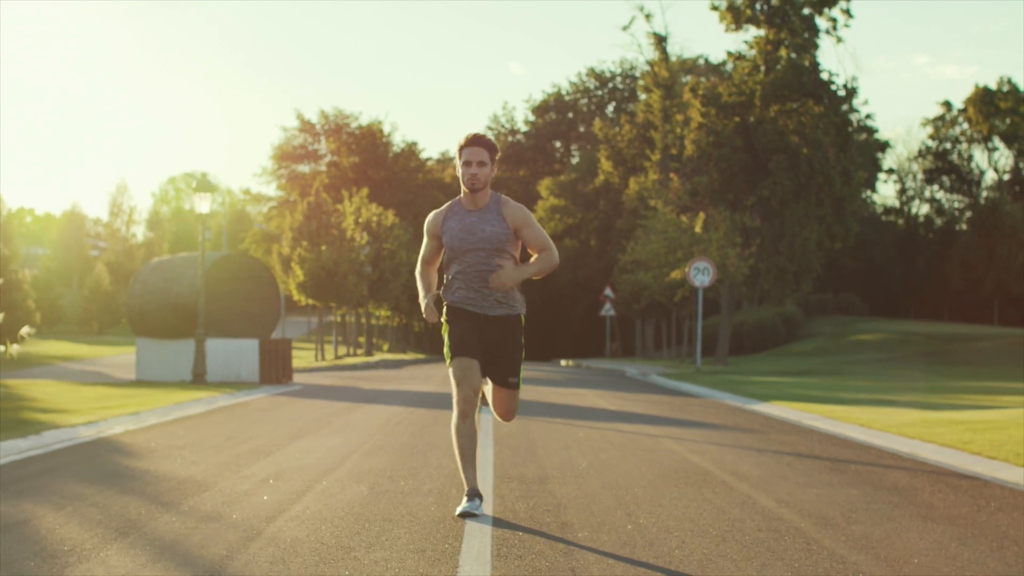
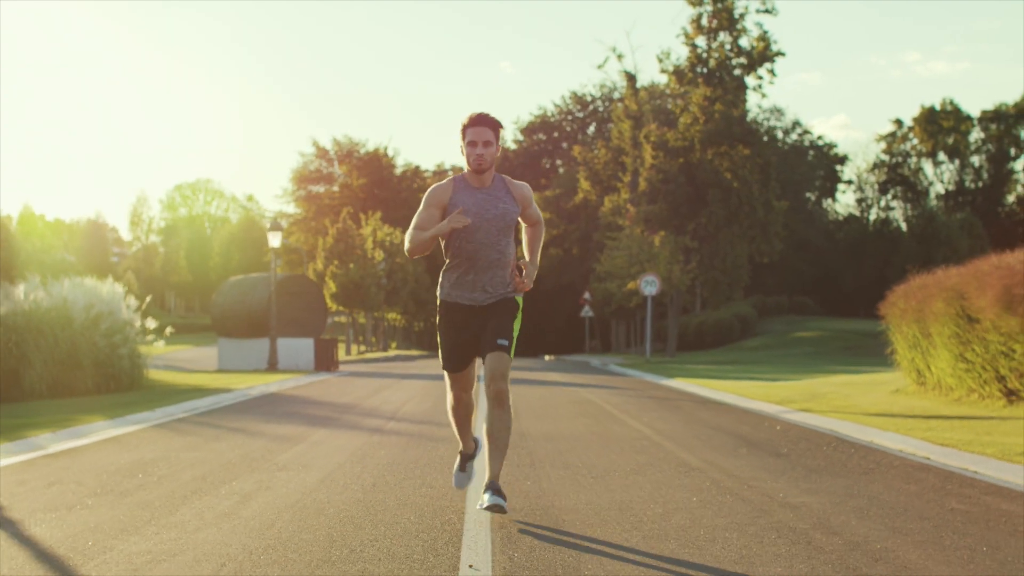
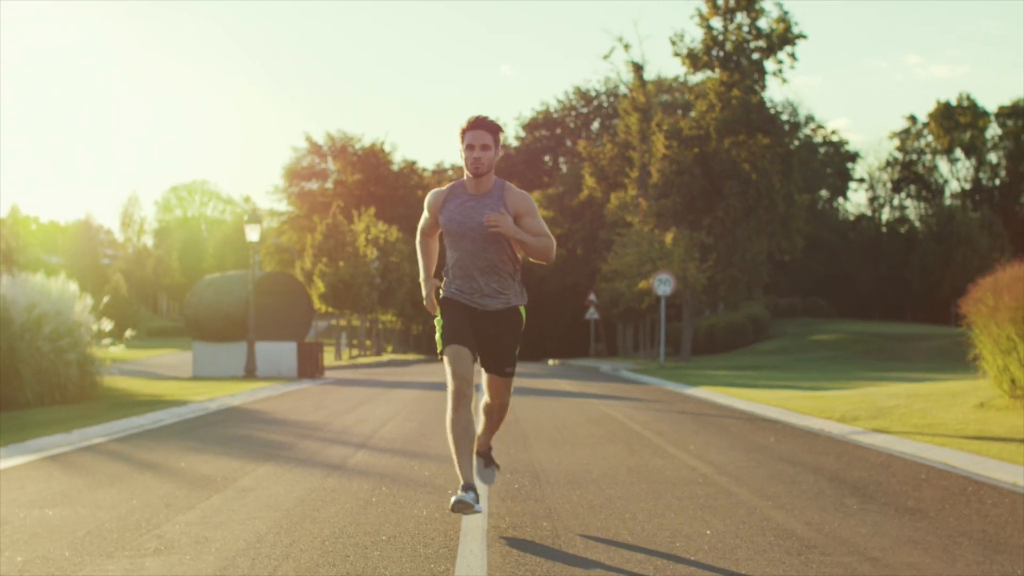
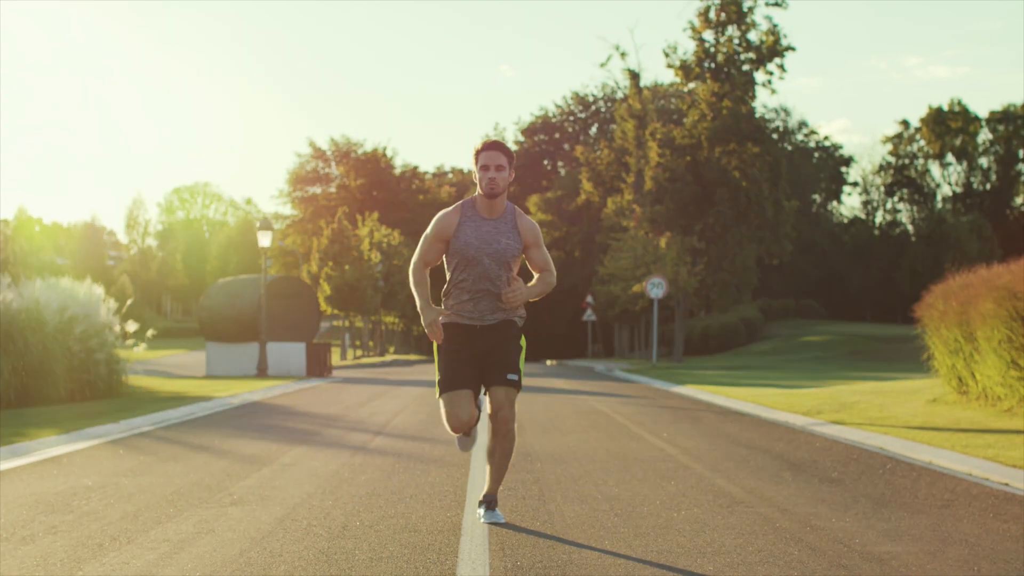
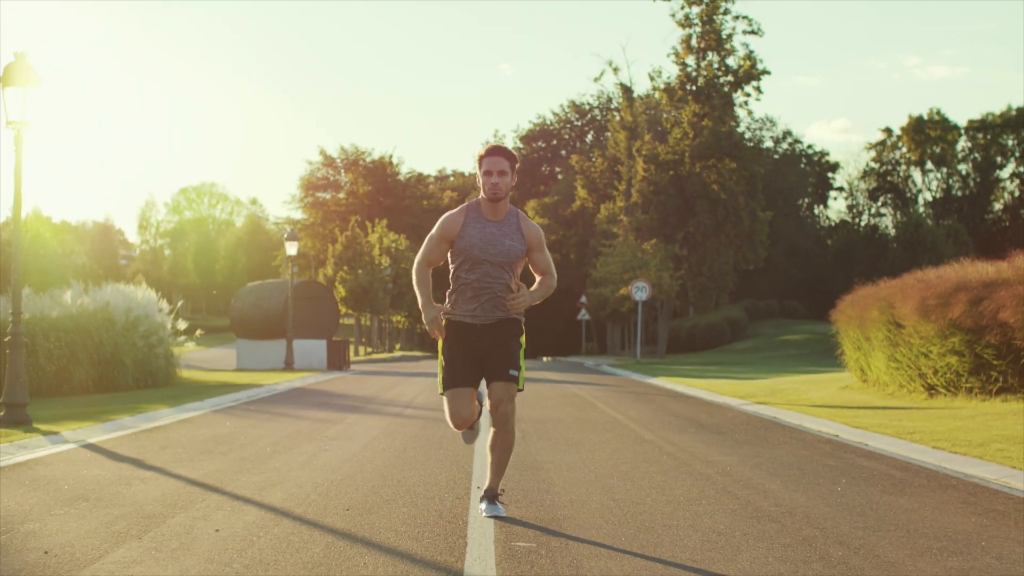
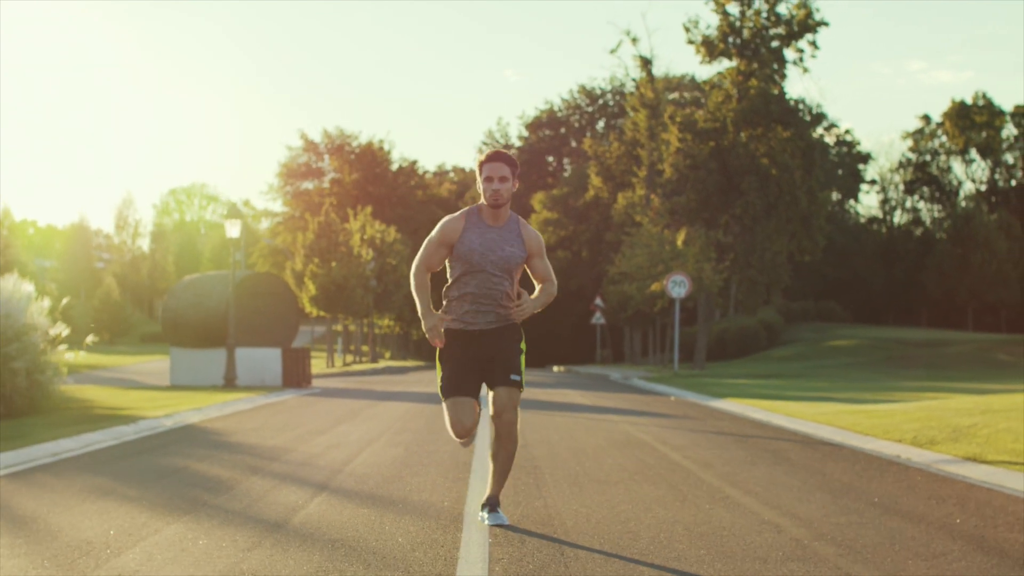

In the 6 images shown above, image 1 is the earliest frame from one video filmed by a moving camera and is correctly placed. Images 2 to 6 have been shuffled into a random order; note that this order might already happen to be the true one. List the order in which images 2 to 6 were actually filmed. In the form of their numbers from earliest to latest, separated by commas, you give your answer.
6, 3, 4, 2, 5
